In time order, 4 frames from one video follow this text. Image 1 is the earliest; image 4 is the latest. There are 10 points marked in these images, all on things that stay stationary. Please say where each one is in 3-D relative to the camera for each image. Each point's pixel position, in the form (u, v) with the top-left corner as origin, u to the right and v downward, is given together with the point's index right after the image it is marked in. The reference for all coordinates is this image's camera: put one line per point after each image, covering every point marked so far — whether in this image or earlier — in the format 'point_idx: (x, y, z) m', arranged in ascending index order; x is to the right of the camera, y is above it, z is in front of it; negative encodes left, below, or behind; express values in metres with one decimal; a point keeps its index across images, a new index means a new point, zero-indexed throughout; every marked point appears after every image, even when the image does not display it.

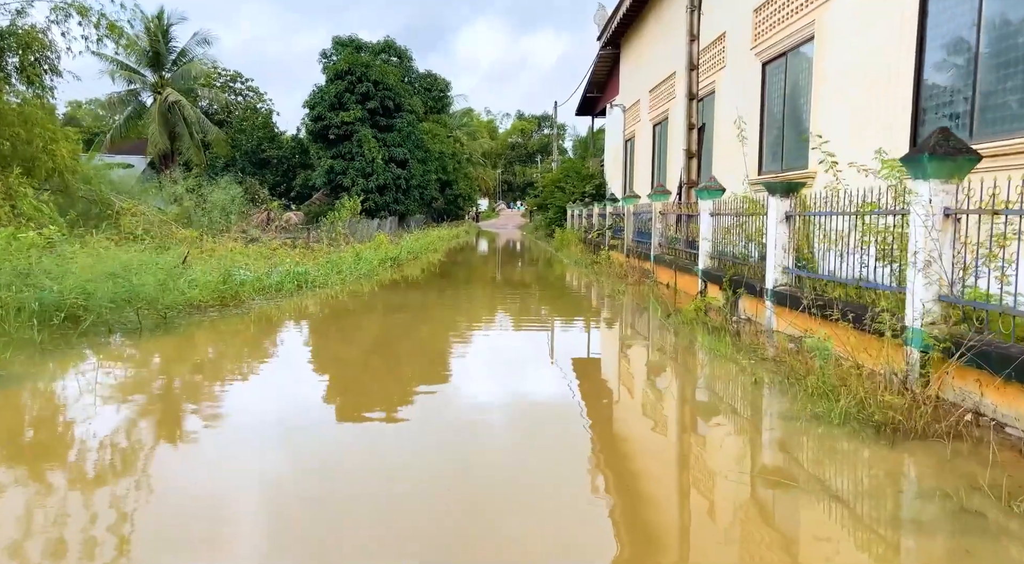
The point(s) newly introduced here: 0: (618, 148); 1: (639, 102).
0: (+2.3, +2.9, +15.8) m
1: (+2.4, +3.4, +13.8) m
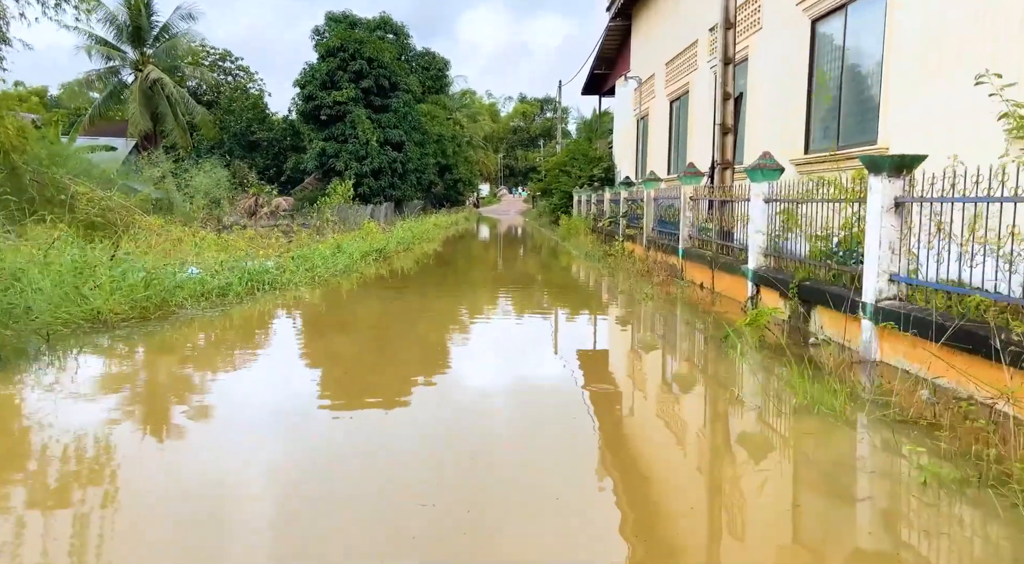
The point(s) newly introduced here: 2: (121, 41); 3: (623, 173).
0: (+2.3, +3.0, +14.7) m
1: (+2.4, +3.5, +12.7) m
2: (-10.1, +6.2, +19.1) m
3: (+2.3, +2.2, +15.1) m
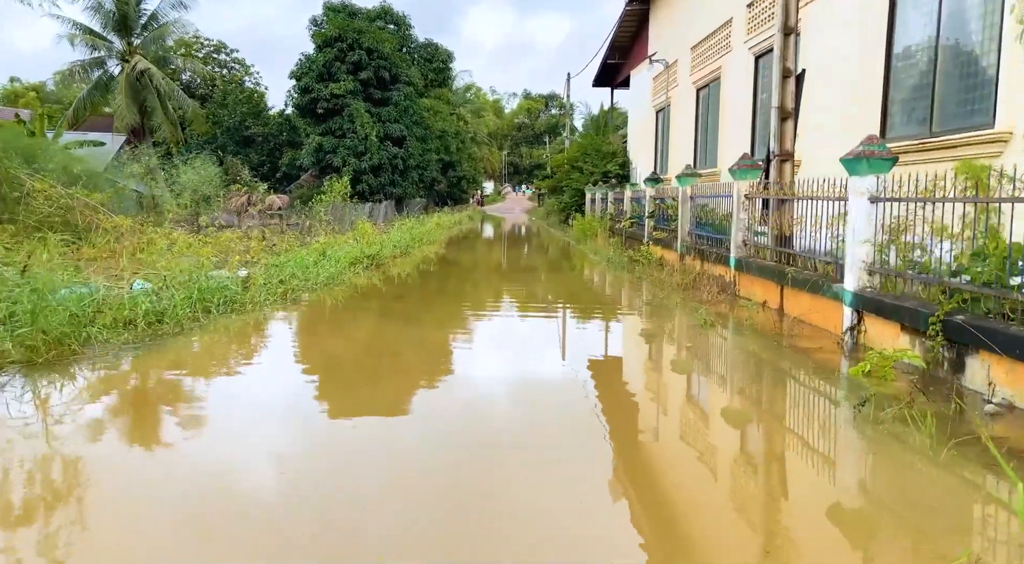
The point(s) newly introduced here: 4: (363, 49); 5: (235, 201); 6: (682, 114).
0: (+2.5, +3.0, +13.7) m
1: (+2.6, +3.4, +11.7) m
2: (-9.9, +6.2, +18.2) m
3: (+2.4, +2.2, +14.1) m
4: (-3.8, +5.9, +18.7) m
5: (-6.1, +1.8, +16.3) m
6: (+2.6, +2.6, +11.2) m
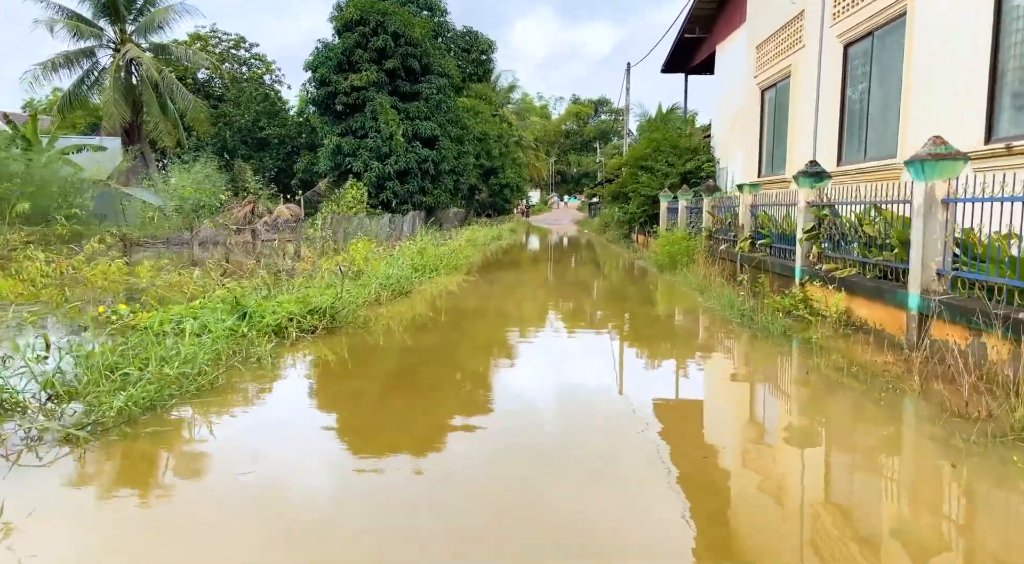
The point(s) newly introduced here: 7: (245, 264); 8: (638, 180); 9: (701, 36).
0: (+3.2, +2.5, +10.6) m
1: (+3.2, +3.0, +8.5) m
2: (-8.9, +5.7, +15.8) m
3: (+3.2, +1.7, +11.0) m
4: (-2.7, +5.4, +16.0) m
5: (-5.2, +1.3, +13.7) m
6: (+3.2, +2.1, +8.1) m
7: (-3.6, +0.3, +10.1) m
8: (+2.4, +2.0, +14.2) m
9: (+3.3, +4.3, +13.2) m
